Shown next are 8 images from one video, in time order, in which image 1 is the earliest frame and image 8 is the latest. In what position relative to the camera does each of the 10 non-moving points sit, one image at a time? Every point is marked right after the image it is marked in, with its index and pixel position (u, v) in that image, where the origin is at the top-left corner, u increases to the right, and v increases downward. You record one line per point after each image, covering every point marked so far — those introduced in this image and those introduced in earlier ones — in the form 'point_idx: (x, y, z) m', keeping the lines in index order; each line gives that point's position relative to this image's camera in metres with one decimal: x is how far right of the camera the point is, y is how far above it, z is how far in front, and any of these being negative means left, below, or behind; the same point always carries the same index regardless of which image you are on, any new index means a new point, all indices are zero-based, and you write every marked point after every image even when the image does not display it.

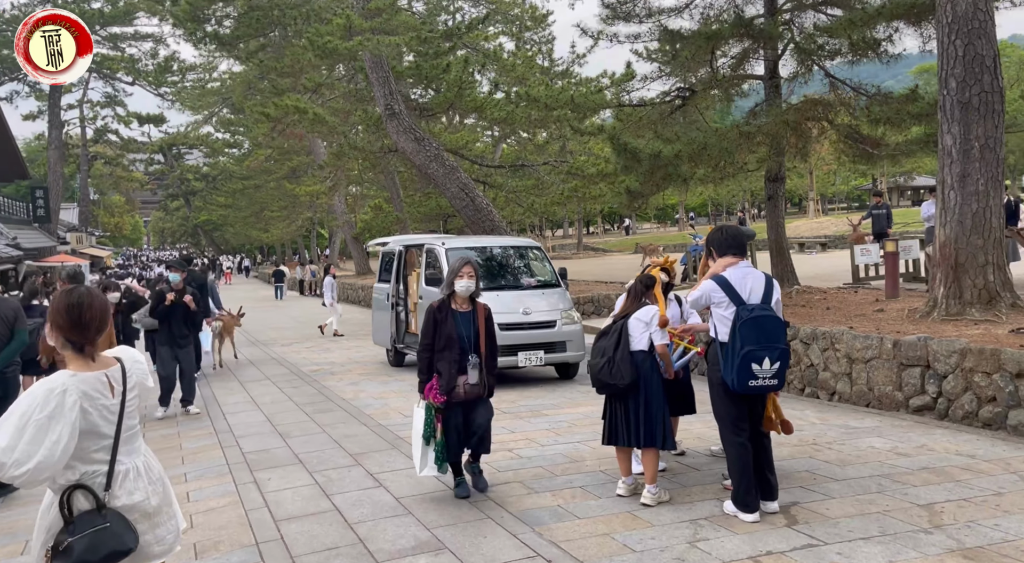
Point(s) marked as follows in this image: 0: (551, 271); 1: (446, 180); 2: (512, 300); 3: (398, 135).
0: (+0.5, +0.1, +11.7) m
1: (-1.4, +2.2, +18.6) m
2: (0.0, -0.3, +10.5) m
3: (-2.4, +3.2, +18.7) m
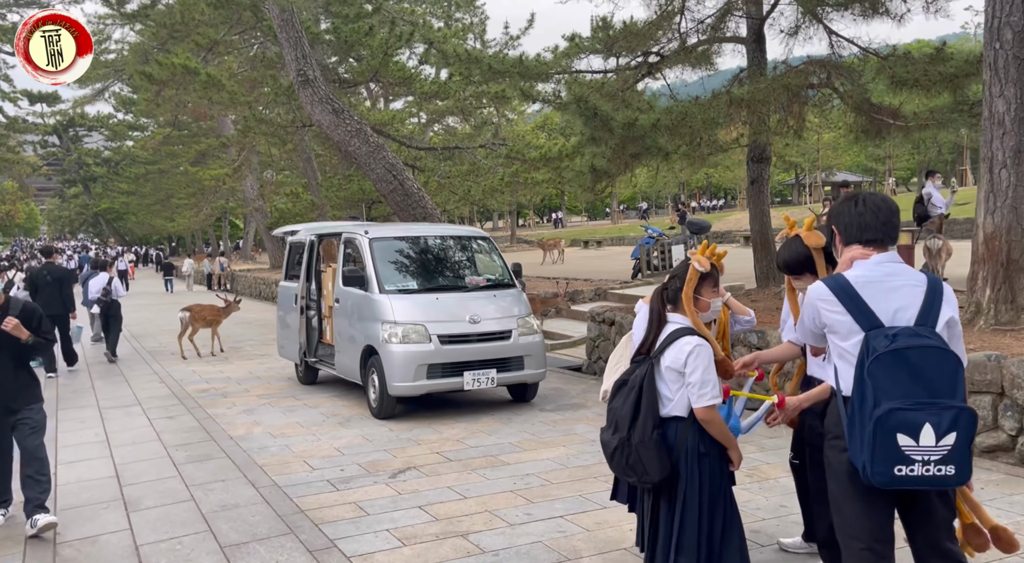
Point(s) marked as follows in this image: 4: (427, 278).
0: (-0.1, +0.2, +9.6) m
1: (-2.6, +2.2, +16.2) m
2: (-0.5, -0.3, +8.3) m
3: (-3.6, +3.3, +16.3) m
4: (-0.9, 0.0, +9.1) m
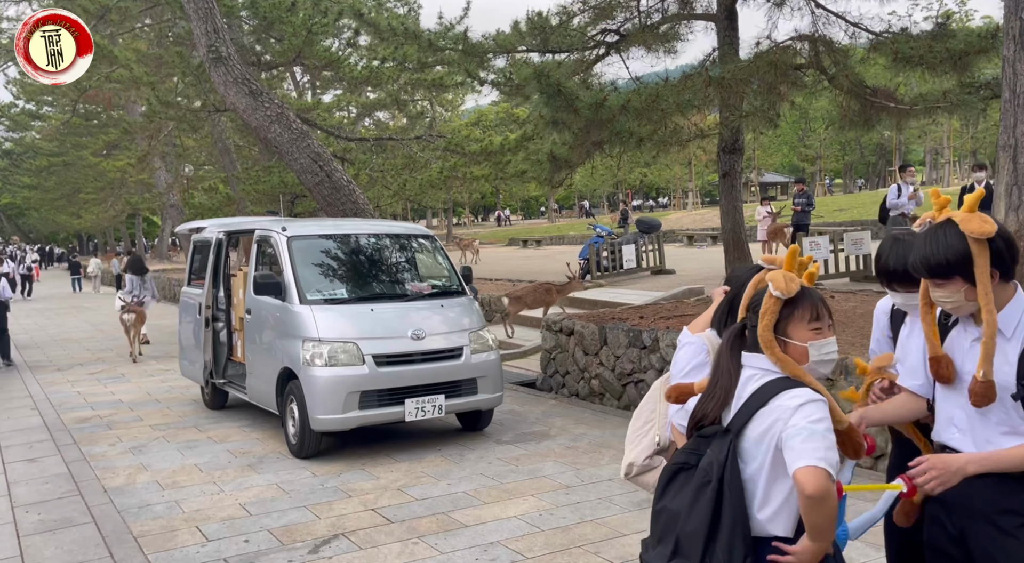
0: (-0.6, +0.1, +8.2) m
1: (-3.6, +2.2, +14.7) m
2: (-0.9, -0.3, +6.9) m
3: (-4.6, +3.2, +14.6) m
4: (-1.4, 0.0, +7.7) m
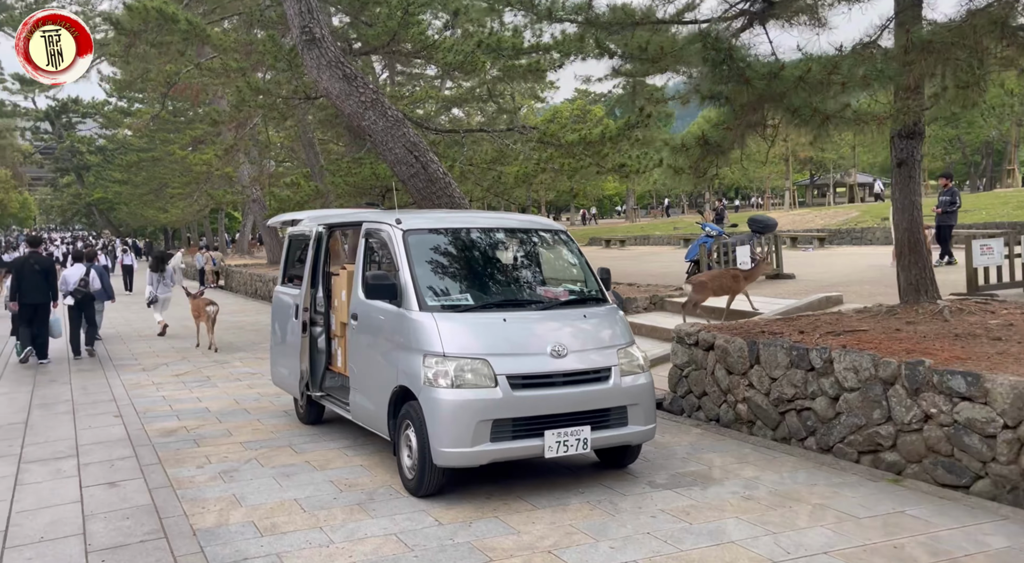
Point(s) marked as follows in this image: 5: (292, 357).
0: (+0.5, +0.1, +7.1) m
1: (-1.9, +2.2, +13.7) m
2: (+0.1, -0.3, +5.8) m
3: (-3.0, +3.3, +13.8) m
4: (-0.3, 0.0, +6.6) m
5: (-2.2, -0.8, +8.9) m
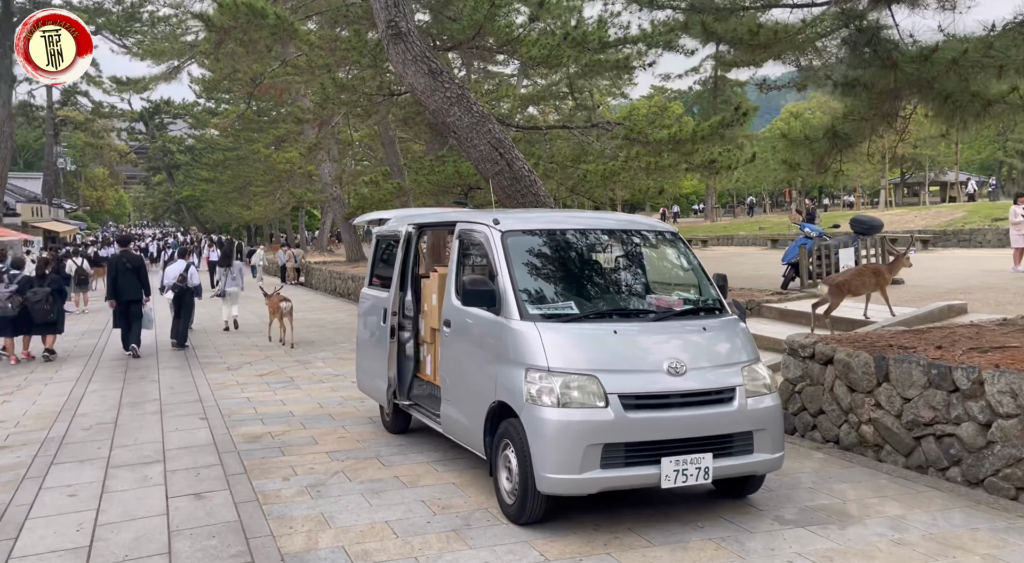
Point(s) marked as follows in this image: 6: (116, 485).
0: (+1.3, 0.0, +6.5) m
1: (-0.6, +2.2, +13.3) m
2: (+0.7, -0.4, +5.3) m
3: (-1.6, +3.3, +13.5) m
4: (+0.4, -0.1, +6.1) m
5: (-1.3, -0.8, +8.6) m
6: (-3.3, -1.7, +7.6) m
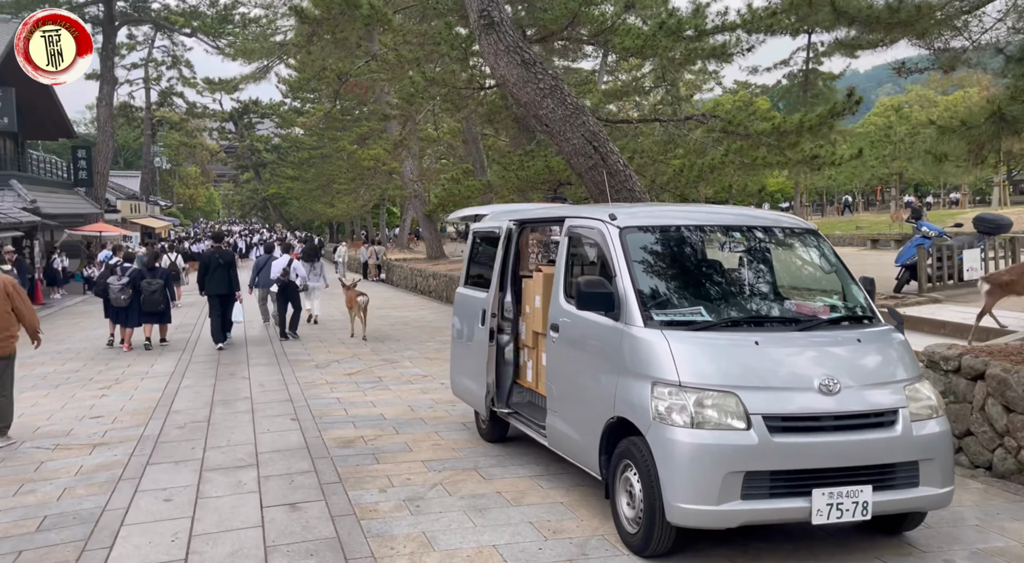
0: (+2.0, 0.0, +5.8) m
1: (+0.8, +2.2, +12.8) m
2: (+1.4, -0.4, +4.7) m
3: (-0.2, +3.3, +13.0) m
4: (+1.2, -0.1, +5.5) m
5: (-0.3, -0.8, +8.1) m
6: (-2.5, -1.7, +7.3) m
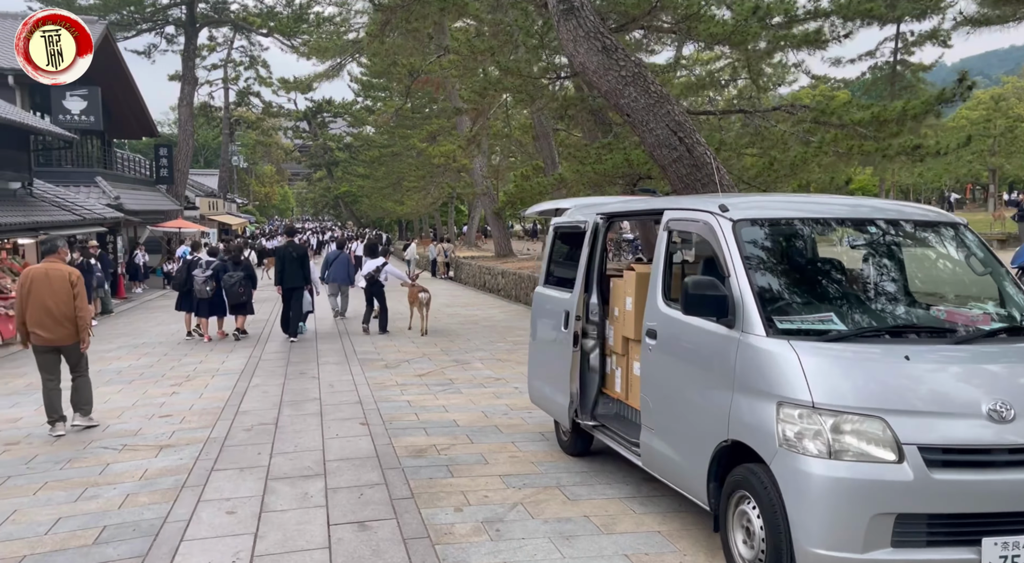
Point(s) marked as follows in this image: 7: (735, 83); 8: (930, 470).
0: (+2.6, 0.0, +5.0) m
1: (+1.9, +2.2, +12.0) m
2: (+1.9, -0.4, +3.9) m
3: (+0.9, +3.3, +12.3) m
4: (+1.7, -0.1, +4.8) m
5: (+0.4, -0.8, +7.5) m
6: (-1.8, -1.7, +6.8) m
7: (+4.6, +4.0, +17.7) m
8: (+1.7, -0.8, +3.7) m
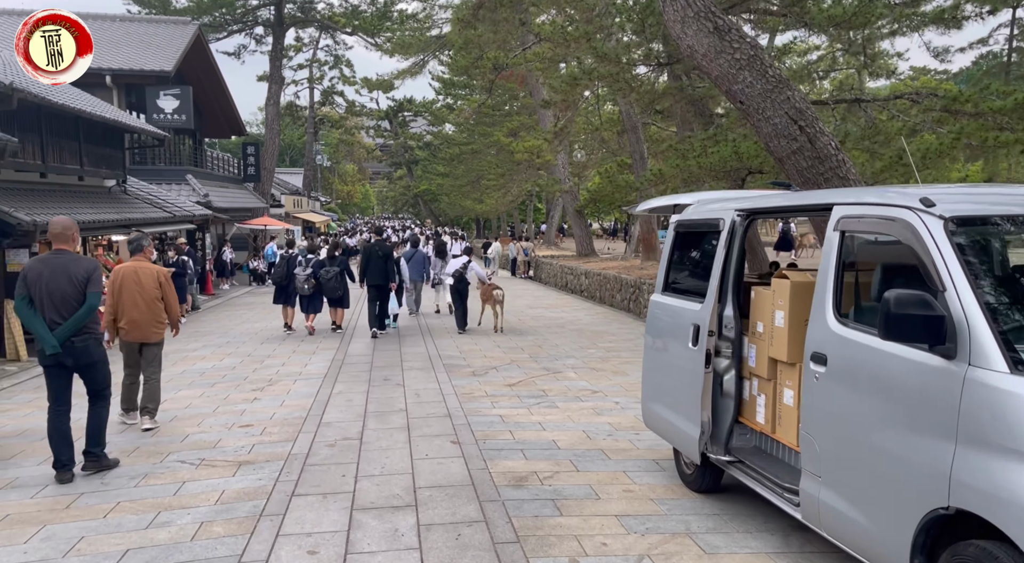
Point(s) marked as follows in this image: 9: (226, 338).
0: (+3.2, -0.1, +3.8) m
1: (+3.2, +2.1, +10.9) m
2: (+2.4, -0.5, +2.8) m
3: (+2.2, +3.2, +11.2) m
4: (+2.3, -0.2, +3.7) m
5: (+1.2, -0.9, +6.5) m
6: (-1.0, -1.7, +6.0) m
7: (+6.3, +3.9, +16.3) m
8: (+2.3, -0.9, +2.6) m
9: (-5.6, -1.1, +17.5) m
